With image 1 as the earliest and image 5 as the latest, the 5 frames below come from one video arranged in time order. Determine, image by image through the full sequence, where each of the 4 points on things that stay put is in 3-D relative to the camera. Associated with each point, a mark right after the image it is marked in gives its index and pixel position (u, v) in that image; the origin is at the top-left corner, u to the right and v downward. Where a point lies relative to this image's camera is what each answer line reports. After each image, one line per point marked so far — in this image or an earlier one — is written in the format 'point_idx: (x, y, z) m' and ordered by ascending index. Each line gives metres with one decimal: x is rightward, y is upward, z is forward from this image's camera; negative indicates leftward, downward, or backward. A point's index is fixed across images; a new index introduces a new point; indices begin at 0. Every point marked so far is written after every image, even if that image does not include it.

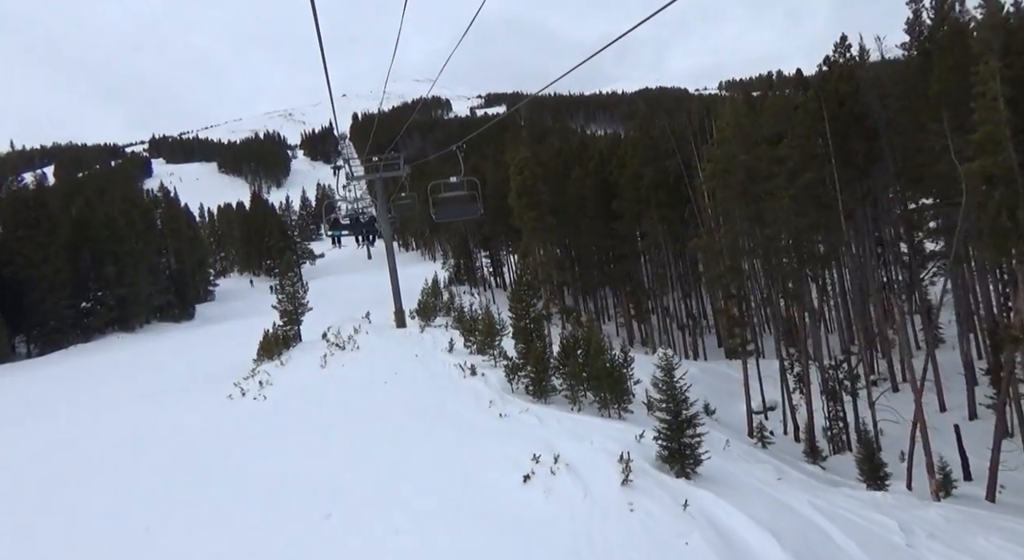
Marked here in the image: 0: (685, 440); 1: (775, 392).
0: (+2.1, -2.0, +8.6) m
1: (+6.2, -2.6, +16.5) m
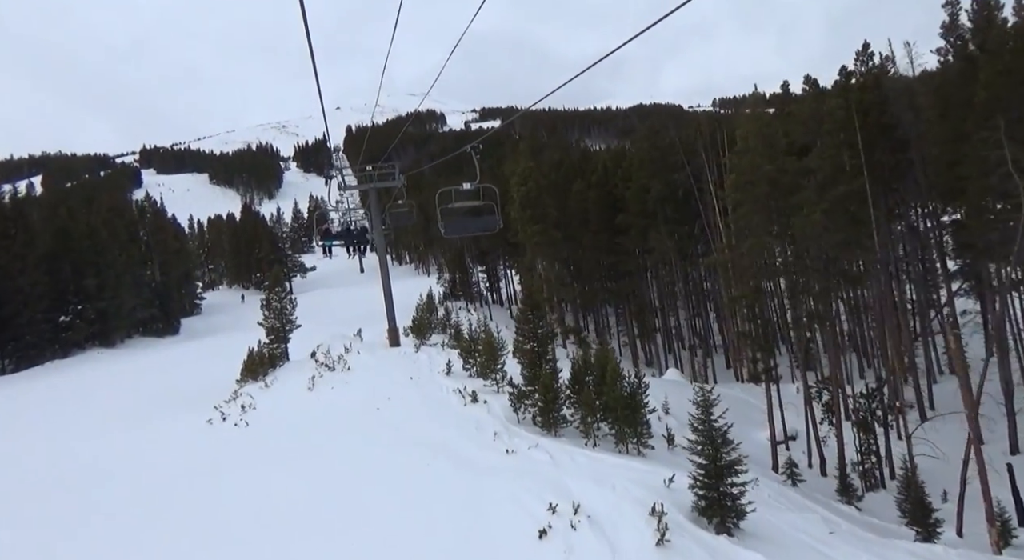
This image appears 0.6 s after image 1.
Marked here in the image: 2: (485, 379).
0: (+2.3, -2.2, +7.4) m
1: (+6.3, -3.1, +15.3) m
2: (-0.6, -2.0, +14.4) m
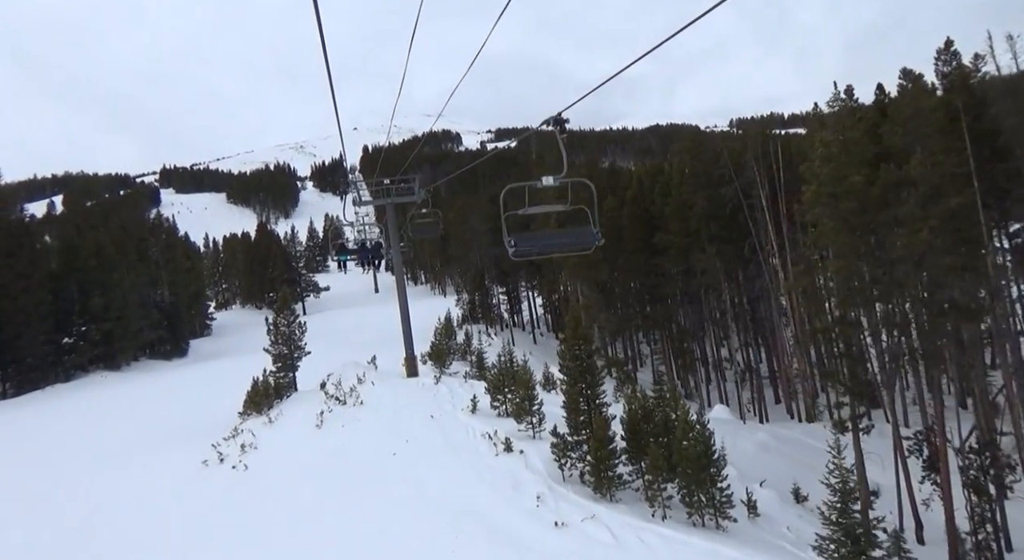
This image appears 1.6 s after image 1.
0: (+2.8, -2.5, +5.3) m
1: (+6.9, -3.6, +13.1) m
2: (+0.1, -2.5, +12.4) m
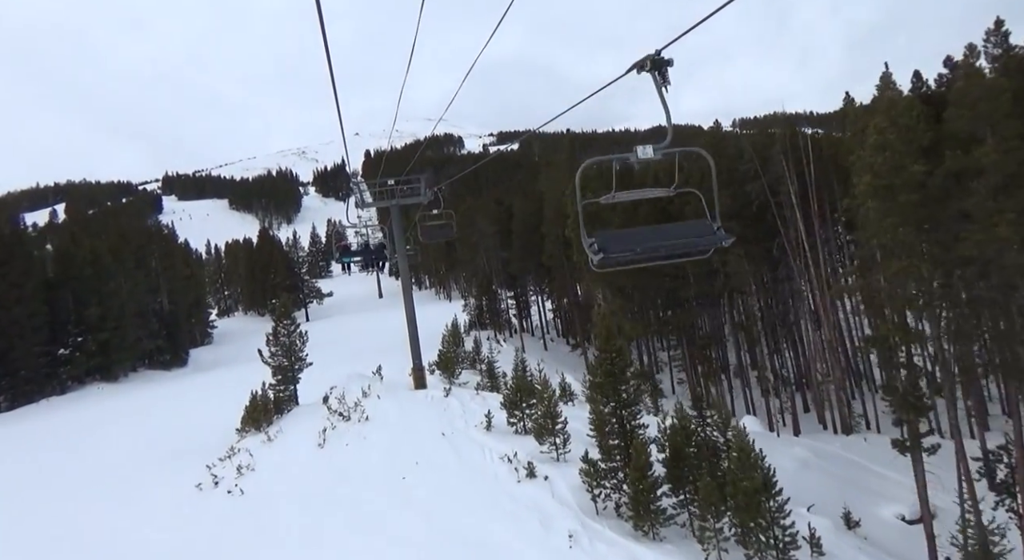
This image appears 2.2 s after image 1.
0: (+3.1, -2.5, +4.2) m
1: (+7.3, -3.6, +12.0) m
2: (+0.5, -2.6, +11.3) m
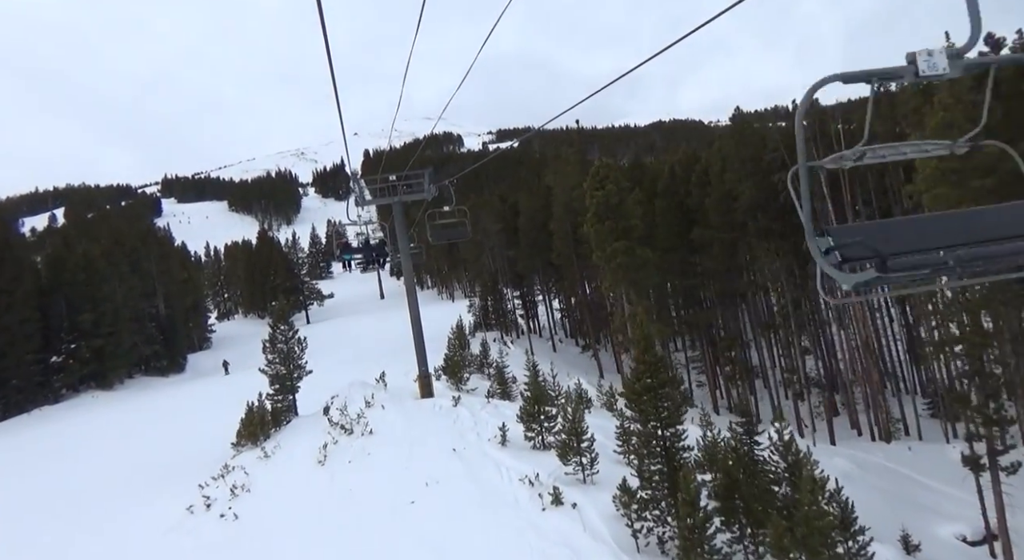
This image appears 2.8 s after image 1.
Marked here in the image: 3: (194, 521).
0: (+3.4, -2.5, +3.0) m
1: (+7.6, -3.6, +10.8) m
2: (+0.8, -2.6, +10.1) m
3: (-5.8, -4.3, +12.7) m
